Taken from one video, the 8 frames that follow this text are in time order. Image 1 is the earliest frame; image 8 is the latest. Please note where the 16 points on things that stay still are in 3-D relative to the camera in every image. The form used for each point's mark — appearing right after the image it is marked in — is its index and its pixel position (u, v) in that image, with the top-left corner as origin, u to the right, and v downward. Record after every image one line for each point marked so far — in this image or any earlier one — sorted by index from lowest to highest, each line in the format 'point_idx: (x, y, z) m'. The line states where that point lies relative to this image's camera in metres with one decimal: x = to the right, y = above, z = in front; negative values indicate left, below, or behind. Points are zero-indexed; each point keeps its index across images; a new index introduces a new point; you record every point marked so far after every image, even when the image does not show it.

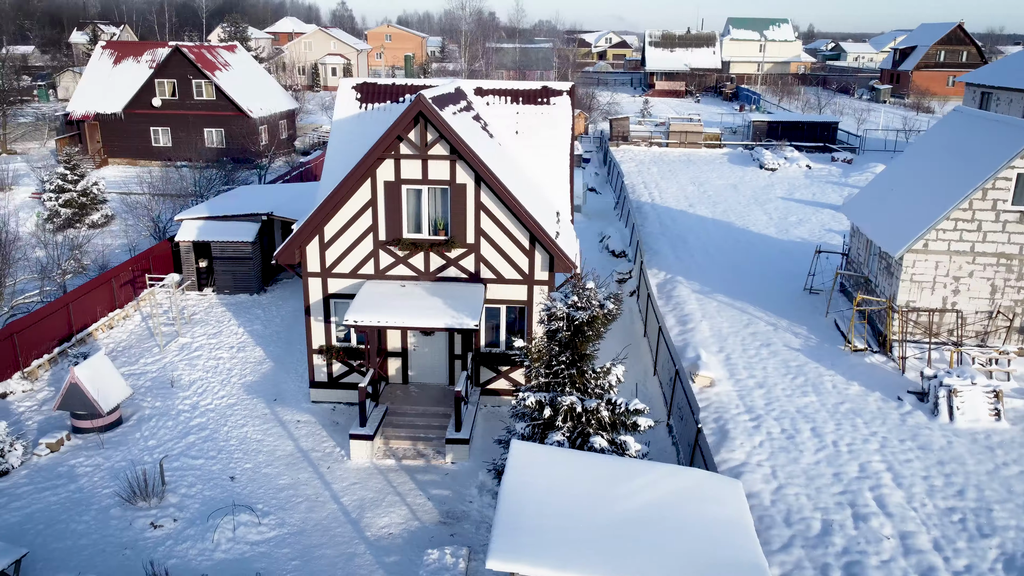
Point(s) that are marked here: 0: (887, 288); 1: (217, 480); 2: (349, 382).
0: (+8.9, 0.0, +18.8) m
1: (-5.0, -3.3, +13.7) m
2: (-3.3, -1.9, +16.2) m
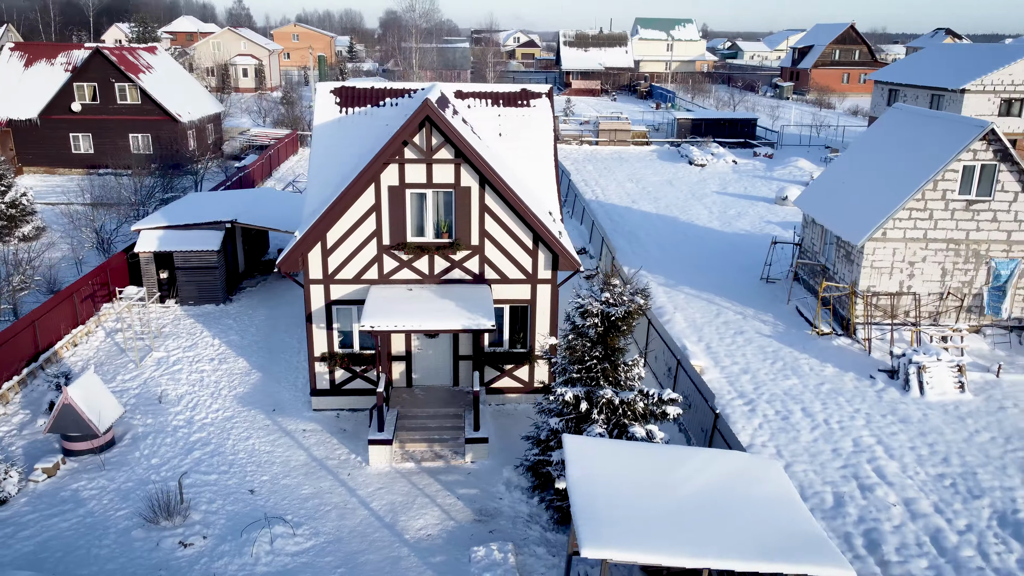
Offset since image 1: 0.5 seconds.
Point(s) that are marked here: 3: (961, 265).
0: (+8.5, +0.3, +20.1) m
1: (-4.6, -3.5, +13.4) m
2: (-3.2, -2.0, +16.1) m
3: (+10.8, +0.5, +19.2) m
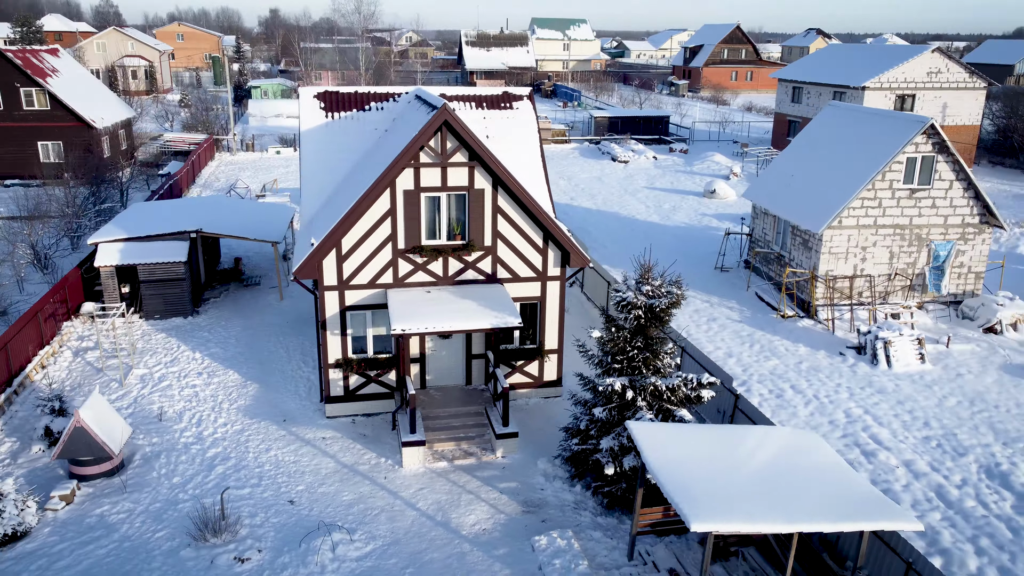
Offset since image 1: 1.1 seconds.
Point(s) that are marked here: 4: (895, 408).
0: (+8.0, +0.7, +21.7) m
1: (-3.9, -3.6, +13.3) m
2: (-2.9, -2.1, +16.1) m
3: (+10.4, +1.0, +21.1) m
4: (+8.0, -2.5, +16.6) m
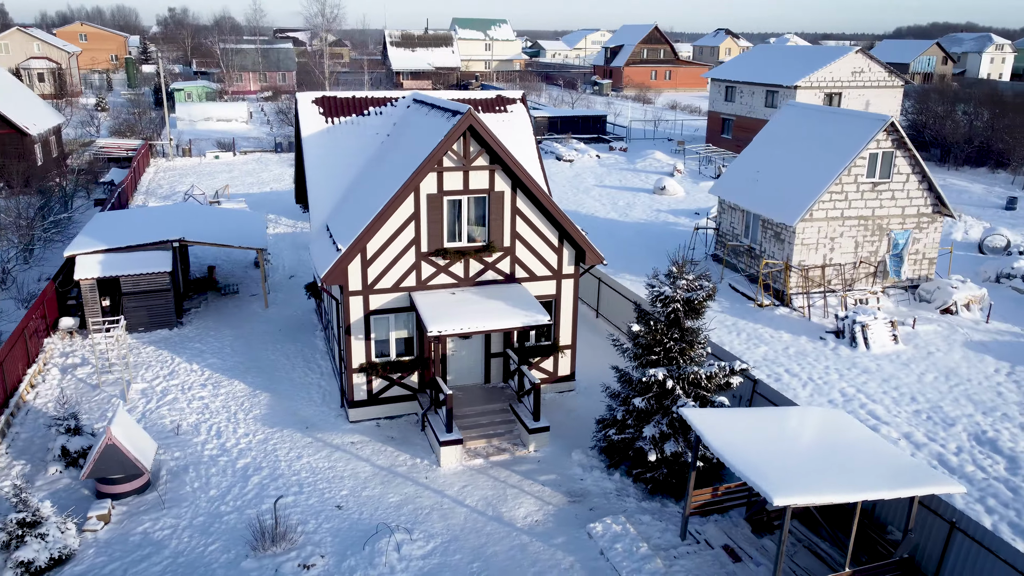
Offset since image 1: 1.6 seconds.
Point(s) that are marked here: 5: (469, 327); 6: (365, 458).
0: (+7.6, +1.0, +23.0) m
1: (-3.1, -3.7, +13.3) m
2: (-2.5, -2.2, +16.2) m
3: (+10.1, +1.4, +22.7) m
4: (+8.3, -2.2, +17.9) m
5: (-0.8, -0.7, +14.5) m
6: (-2.8, -3.2, +15.0) m
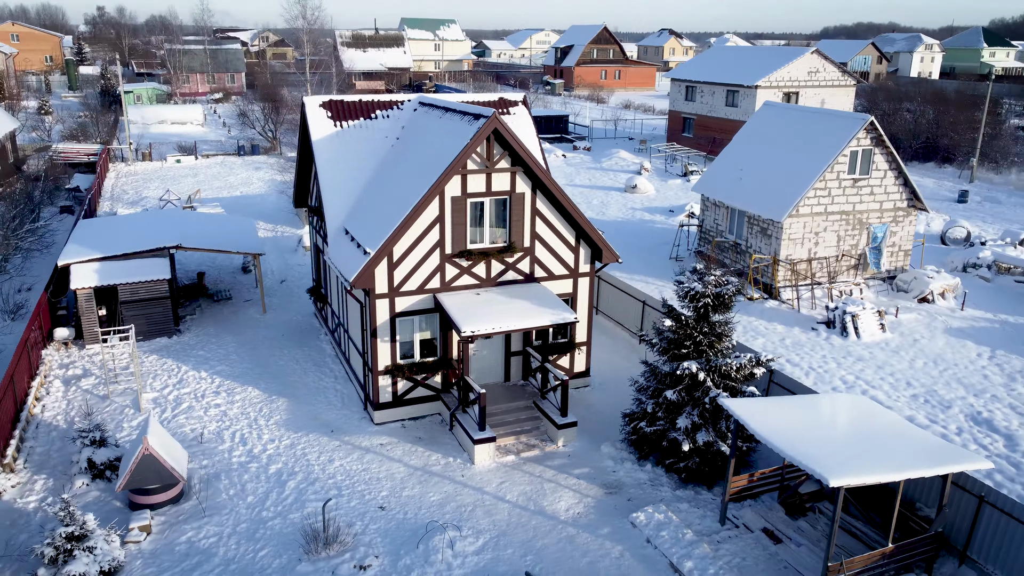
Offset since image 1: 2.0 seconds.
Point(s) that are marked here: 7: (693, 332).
0: (+7.5, +1.2, +23.8) m
1: (-2.4, -3.8, +13.4) m
2: (-2.0, -2.2, +16.4) m
3: (+10.0, +1.7, +23.7) m
4: (+8.6, -2.0, +18.8) m
5: (-0.2, -0.7, +14.8) m
6: (-2.2, -3.2, +15.1) m
7: (+3.2, -0.8, +14.1) m
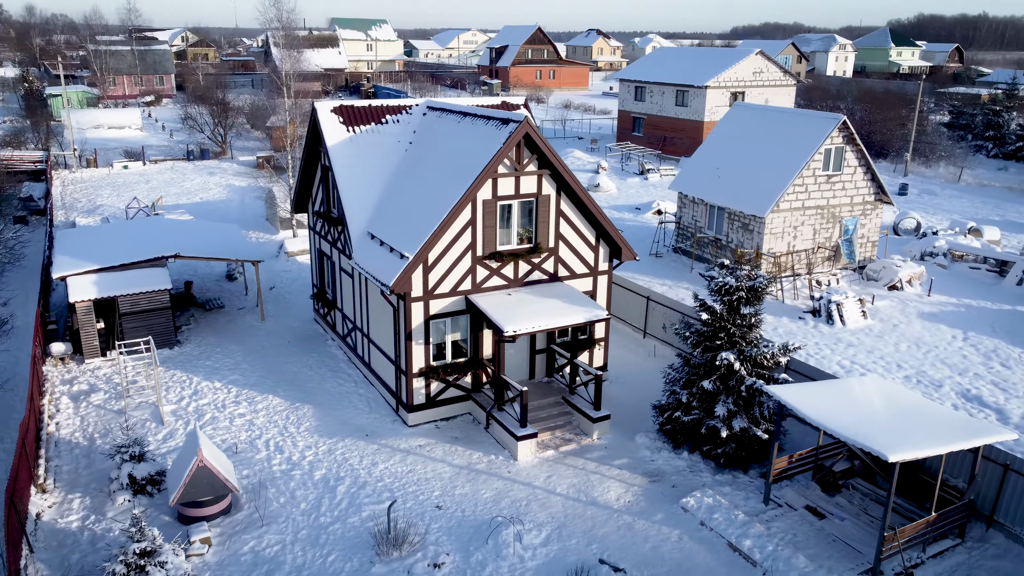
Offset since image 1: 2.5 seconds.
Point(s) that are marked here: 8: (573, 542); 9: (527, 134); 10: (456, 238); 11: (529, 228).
0: (+7.3, +1.4, +24.9) m
1: (-1.4, -3.8, +13.7) m
2: (-1.4, -2.3, +16.6) m
3: (+9.8, +2.0, +25.1) m
4: (+9.0, -1.7, +20.0) m
5: (+0.5, -0.7, +15.2) m
6: (-1.4, -3.3, +15.3) m
7: (+4.0, -0.7, +14.9) m
8: (+1.0, -4.1, +12.9) m
9: (+0.3, +3.0, +15.6) m
10: (-1.1, +1.0, +15.8) m
11: (+0.4, +1.3, +16.7) m
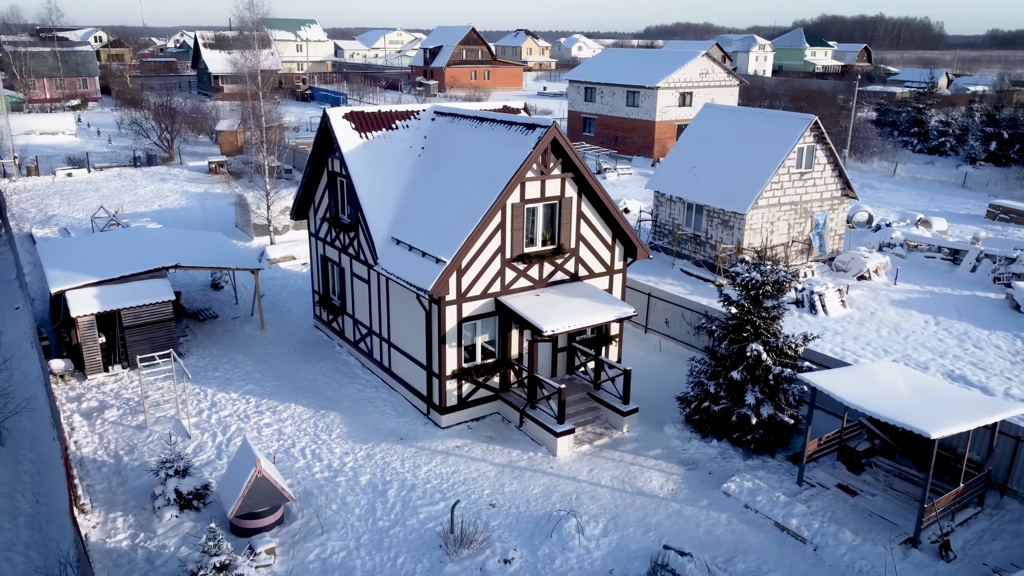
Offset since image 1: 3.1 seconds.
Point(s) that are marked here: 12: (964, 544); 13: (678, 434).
0: (+7.0, +1.6, +26.0) m
1: (-0.5, -3.9, +14.0) m
2: (-0.8, -2.3, +16.9) m
3: (+9.4, +2.2, +26.4) m
4: (+9.2, -1.5, +21.3) m
5: (+1.2, -0.7, +15.7) m
6: (-0.6, -3.4, +15.6) m
7: (+4.7, -0.6, +15.7) m
8: (+2.0, -4.1, +13.5) m
9: (+0.8, +3.0, +16.0) m
10: (-0.5, +0.9, +16.1) m
11: (+0.9, +1.3, +17.1) m
12: (+7.4, -4.2, +13.1) m
13: (+3.4, -3.0, +16.4) m
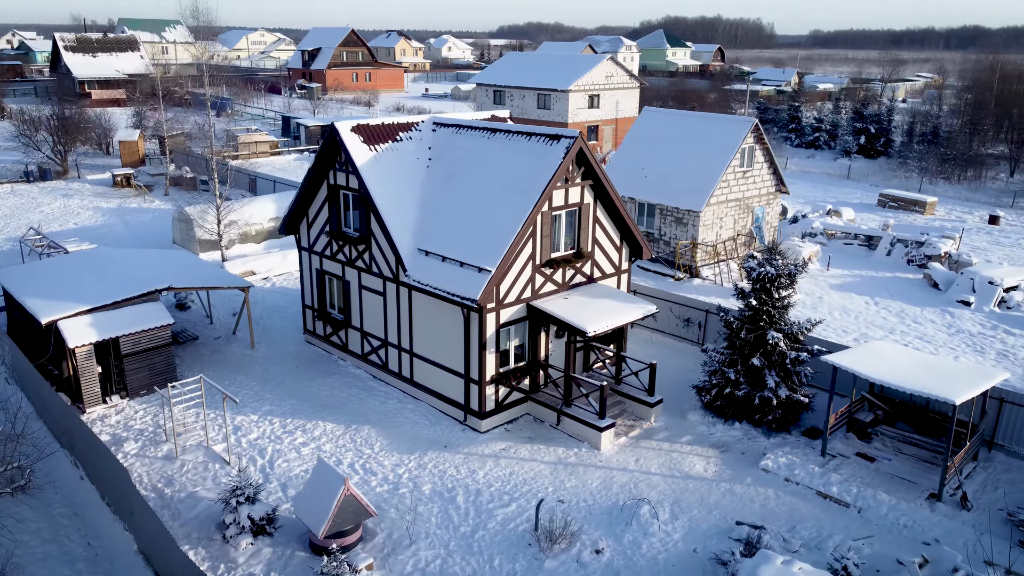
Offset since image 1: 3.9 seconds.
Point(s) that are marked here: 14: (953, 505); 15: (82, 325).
0: (+5.8, +1.9, +27.7) m
1: (+0.8, -4.0, +14.6) m
2: (0.0, -2.5, +17.5) m
3: (+8.1, +2.6, +28.5) m
4: (+9.0, -1.1, +23.5) m
5: (+2.0, -0.8, +16.6) m
6: (+0.4, -3.5, +16.2) m
7: (+5.4, -0.4, +17.1) m
8: (+3.4, -4.1, +14.6) m
9: (+1.4, +2.9, +16.8) m
10: (+0.2, +0.8, +16.6) m
11: (+1.3, +1.2, +17.9) m
12: (+8.7, -3.9, +15.1) m
13: (+4.2, -2.9, +17.7) m
14: (+8.1, -4.0, +14.6) m
15: (-9.5, -0.8, +17.6) m
